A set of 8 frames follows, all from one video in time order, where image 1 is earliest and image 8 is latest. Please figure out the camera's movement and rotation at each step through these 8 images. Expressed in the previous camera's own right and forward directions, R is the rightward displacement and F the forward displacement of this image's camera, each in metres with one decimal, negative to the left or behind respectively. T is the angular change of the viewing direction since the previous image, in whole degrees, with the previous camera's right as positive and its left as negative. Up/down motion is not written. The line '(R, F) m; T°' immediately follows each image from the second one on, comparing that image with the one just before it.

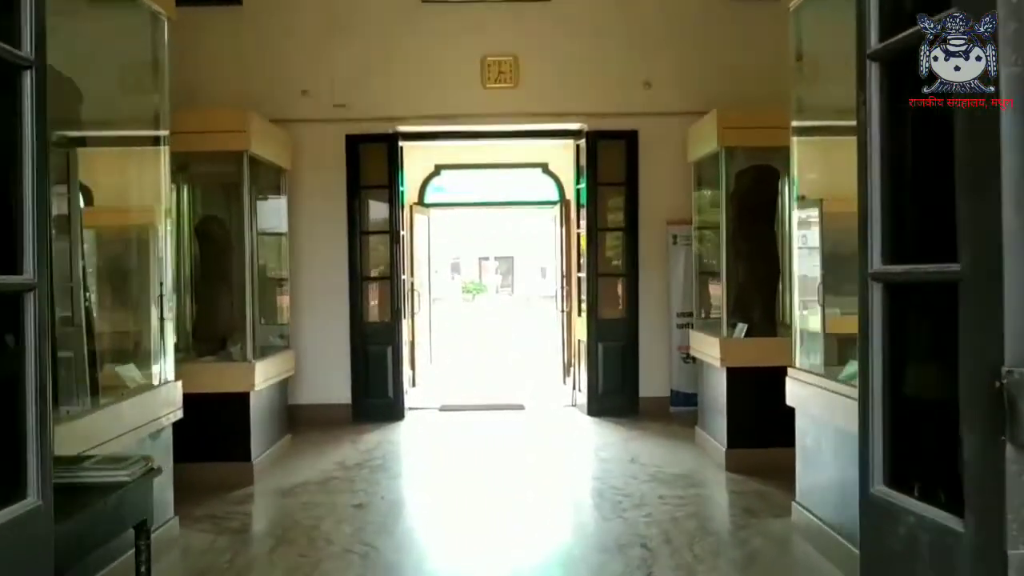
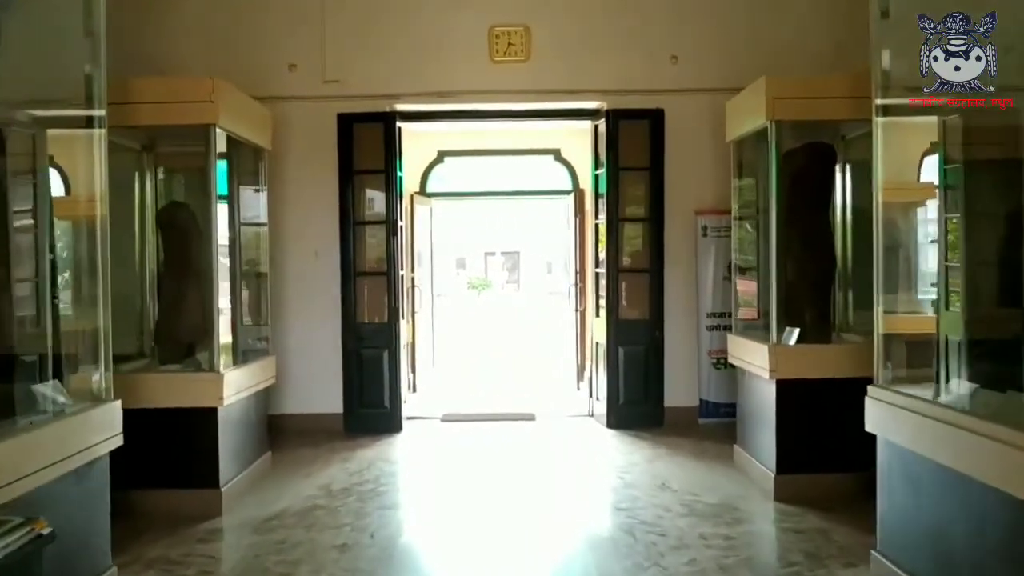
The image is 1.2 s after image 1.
(0.0, +0.8) m; 0°
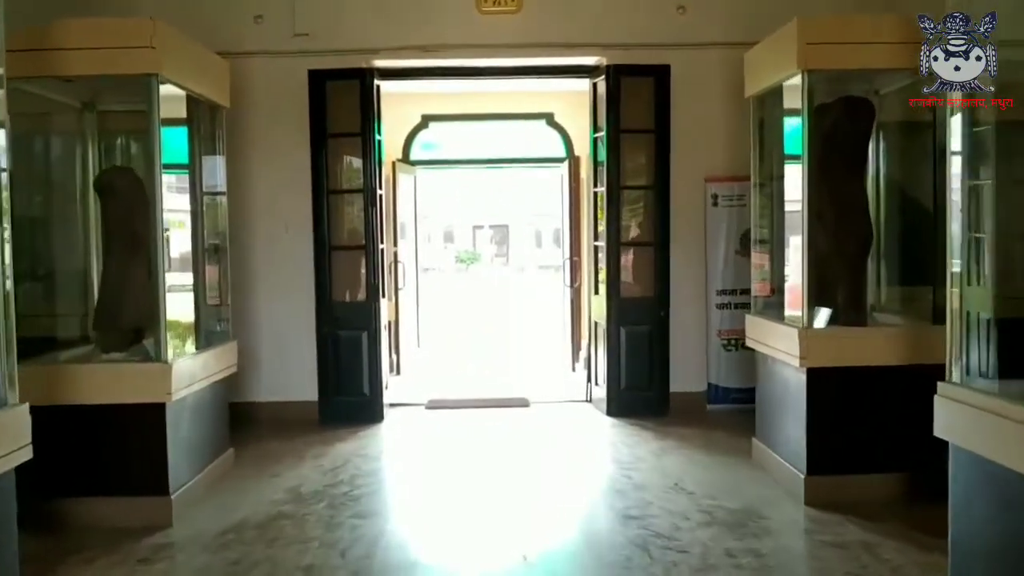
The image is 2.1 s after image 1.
(0.0, +0.6) m; +1°
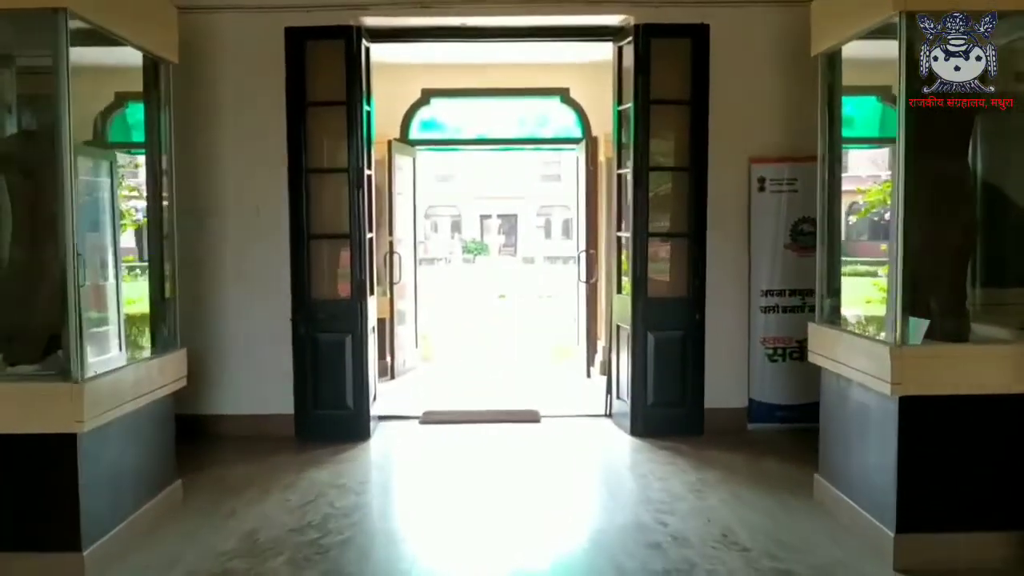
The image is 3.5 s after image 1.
(0.0, +0.9) m; 0°
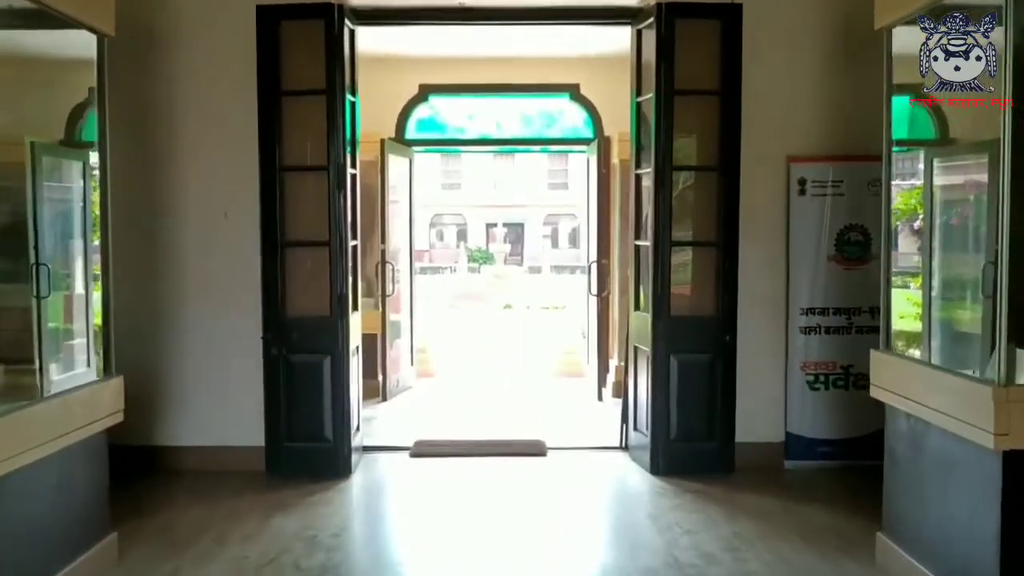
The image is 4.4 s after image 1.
(0.0, +0.7) m; 0°
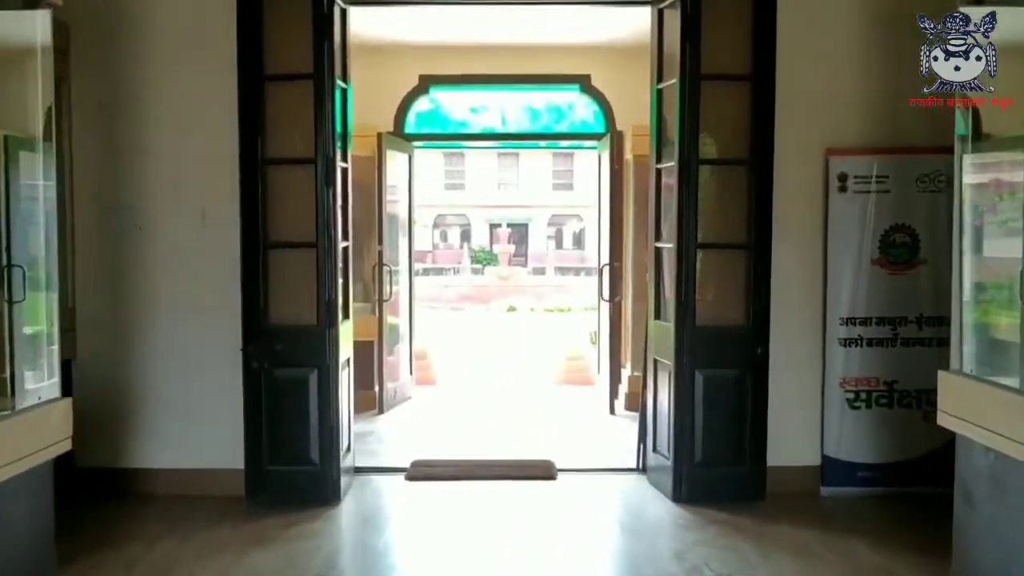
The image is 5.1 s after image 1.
(0.0, +0.5) m; 0°
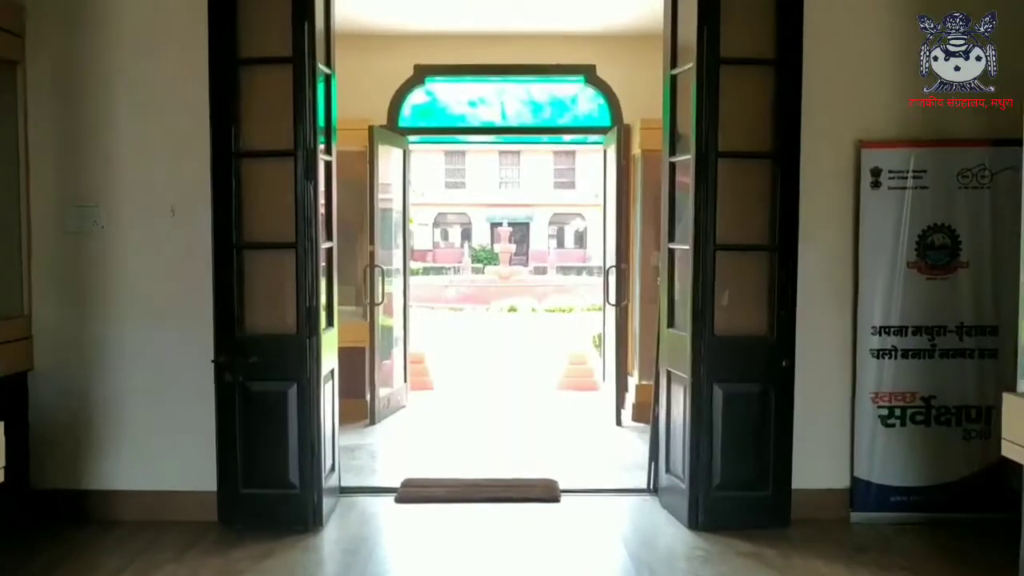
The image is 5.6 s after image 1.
(0.0, +0.4) m; 0°
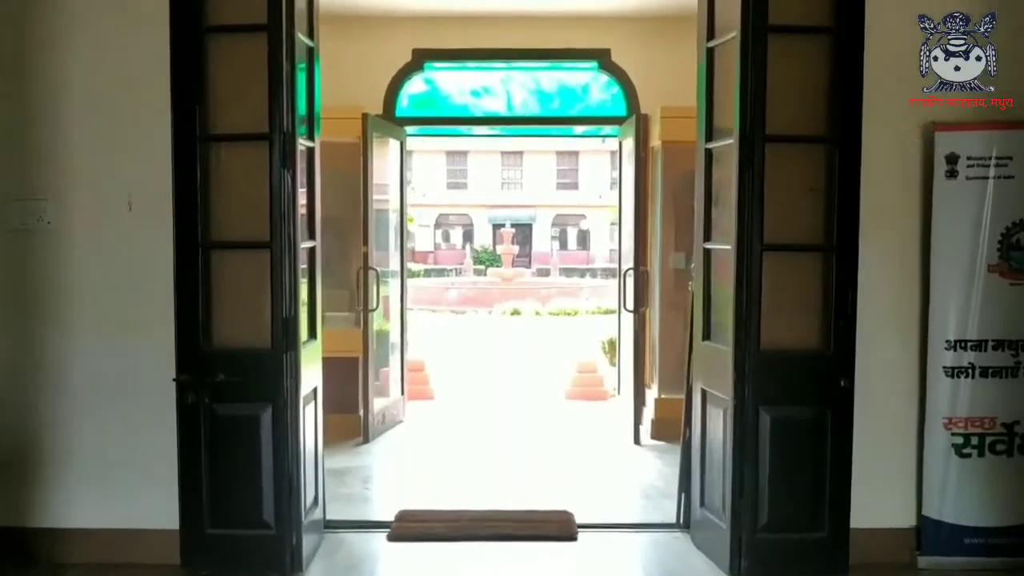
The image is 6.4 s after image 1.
(0.0, +0.5) m; 0°
